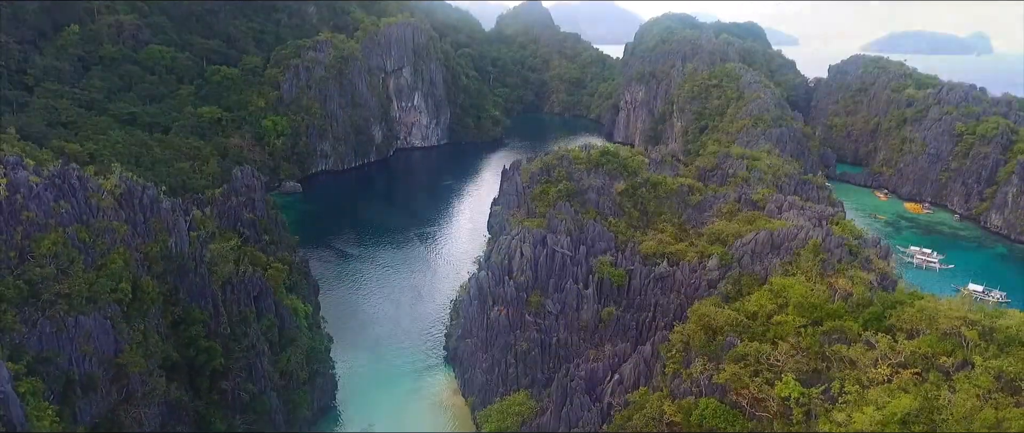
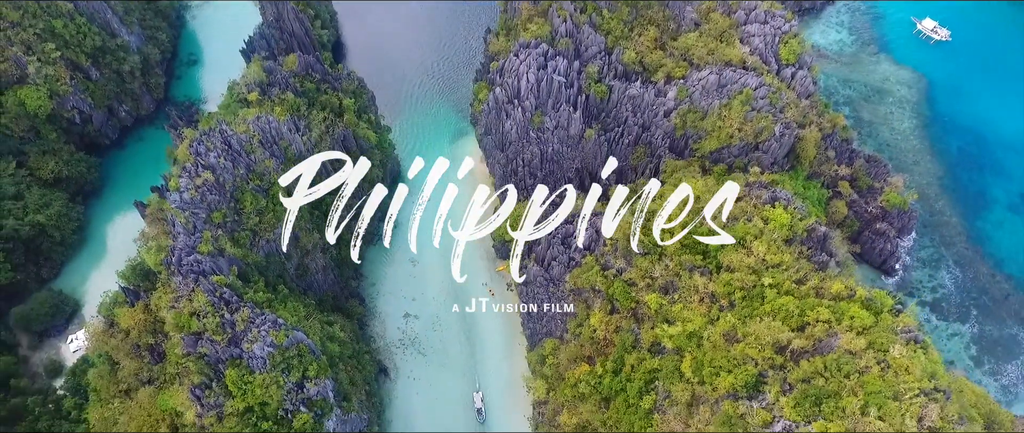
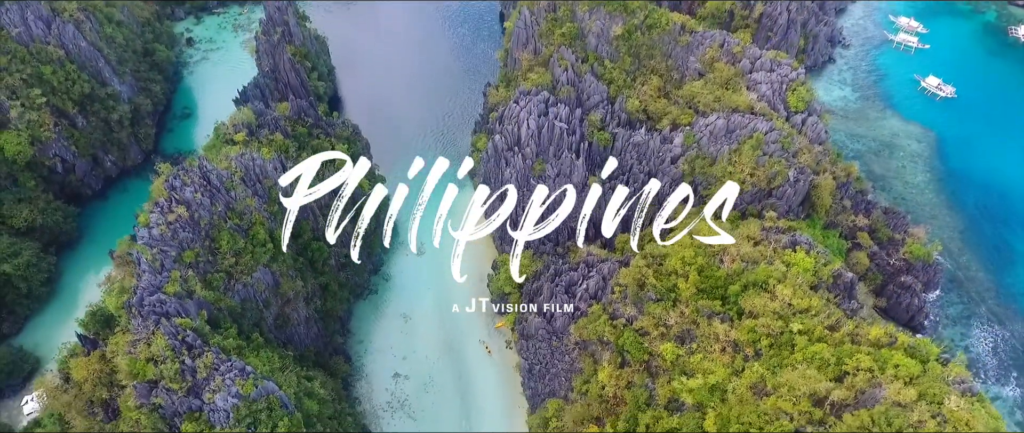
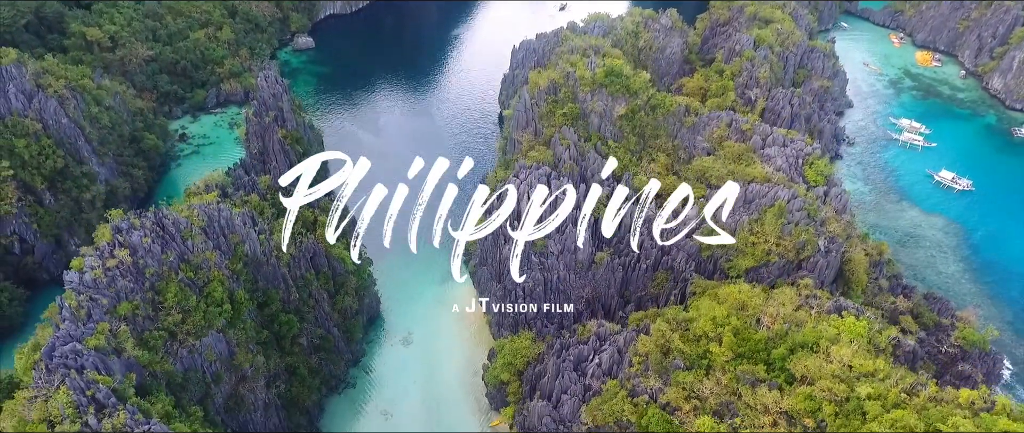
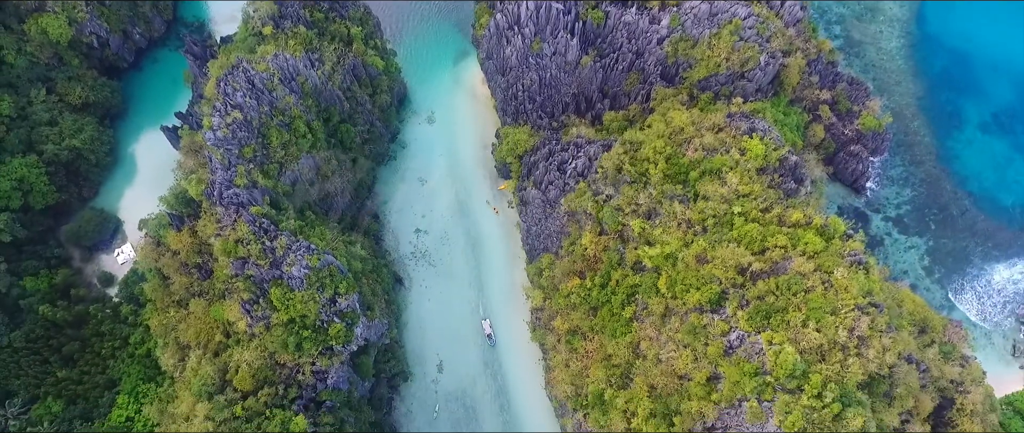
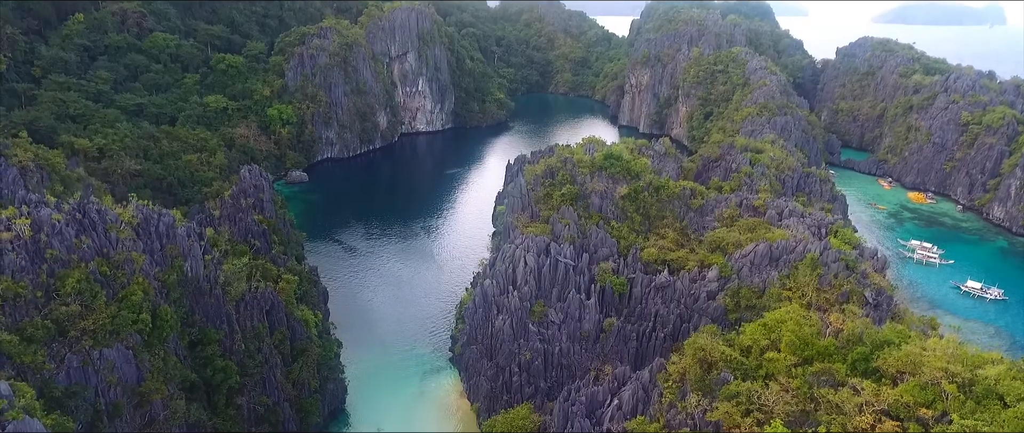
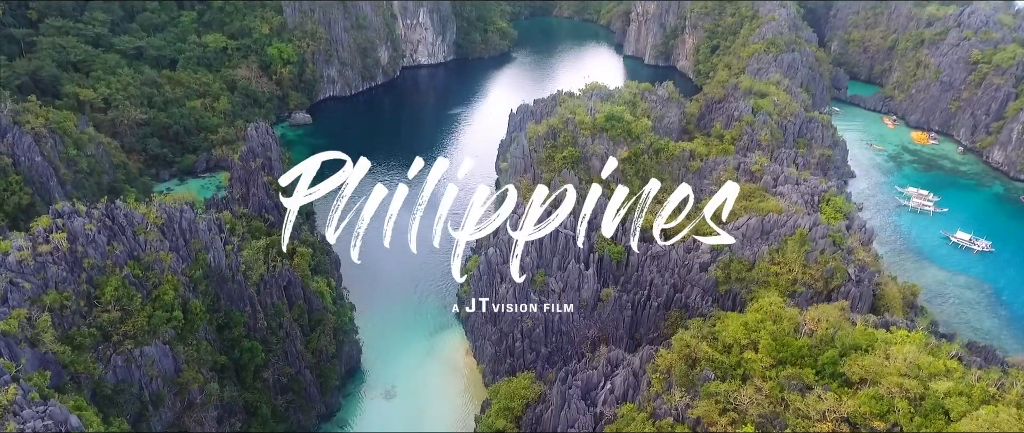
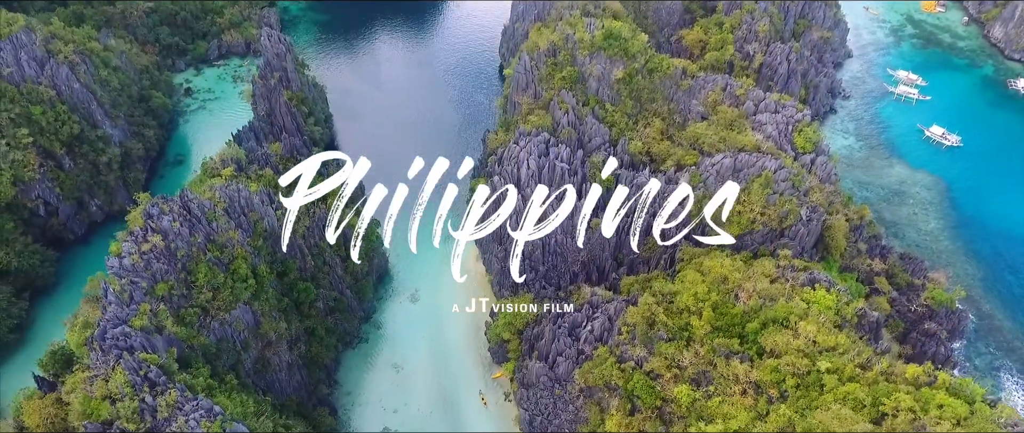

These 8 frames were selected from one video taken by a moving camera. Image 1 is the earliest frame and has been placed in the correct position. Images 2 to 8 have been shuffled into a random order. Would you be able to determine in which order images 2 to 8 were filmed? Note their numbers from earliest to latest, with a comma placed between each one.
6, 7, 4, 8, 3, 2, 5
